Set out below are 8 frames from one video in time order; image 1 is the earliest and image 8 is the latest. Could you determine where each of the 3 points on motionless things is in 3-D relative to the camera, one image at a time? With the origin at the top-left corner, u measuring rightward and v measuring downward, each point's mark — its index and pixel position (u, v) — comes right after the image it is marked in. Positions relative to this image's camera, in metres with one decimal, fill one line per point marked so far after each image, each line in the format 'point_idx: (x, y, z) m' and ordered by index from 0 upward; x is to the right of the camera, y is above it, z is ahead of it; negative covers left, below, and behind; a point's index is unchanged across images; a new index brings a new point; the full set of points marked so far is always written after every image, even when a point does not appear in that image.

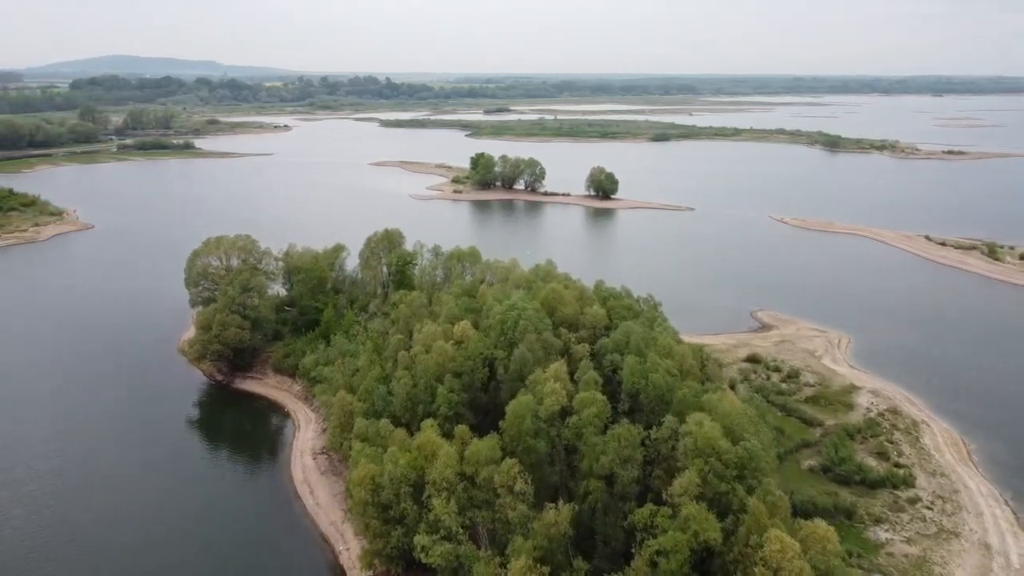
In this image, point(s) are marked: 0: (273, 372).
0: (-5.6, -2.0, +19.0) m
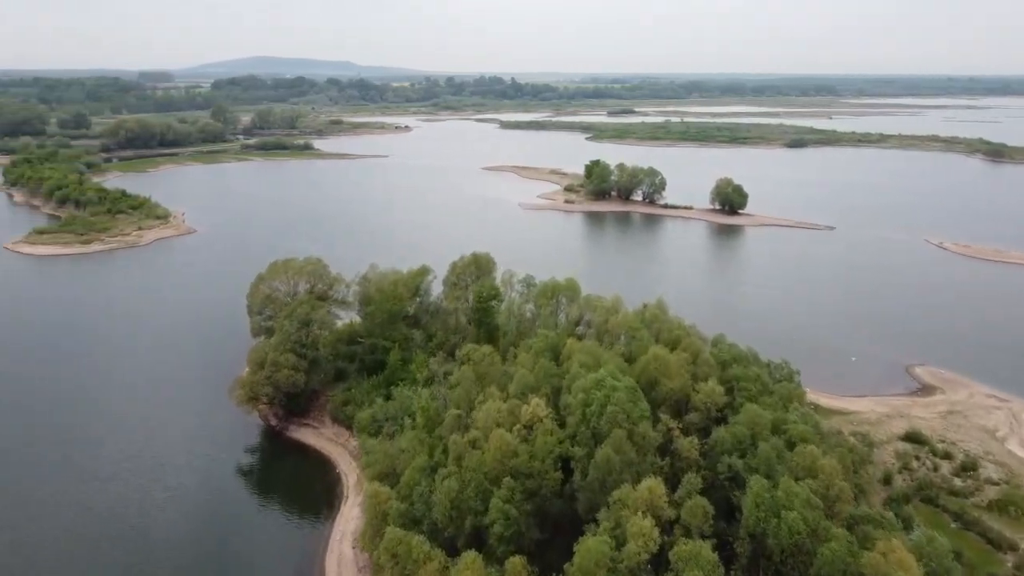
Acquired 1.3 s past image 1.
0: (-3.7, -2.8, +16.6) m
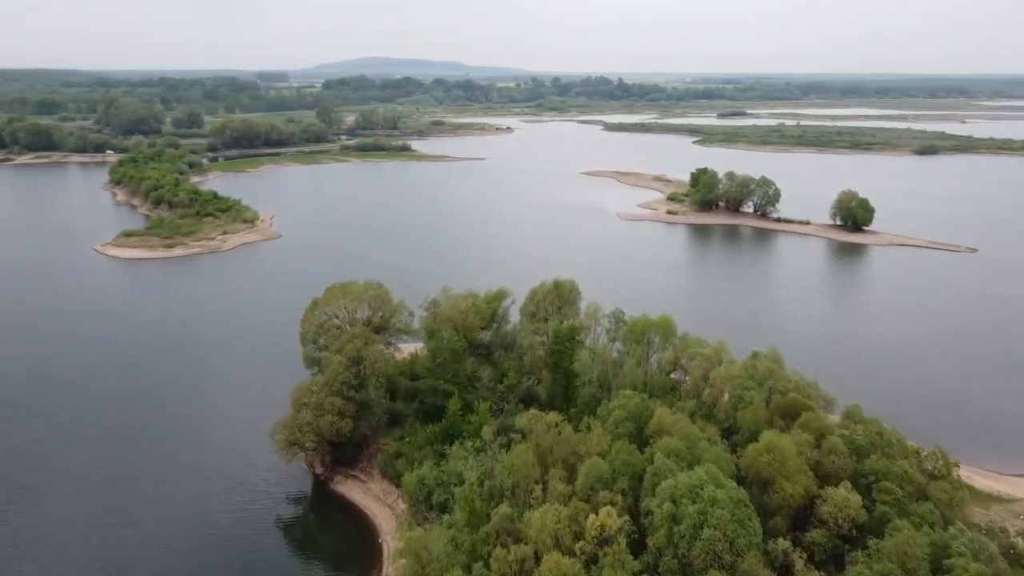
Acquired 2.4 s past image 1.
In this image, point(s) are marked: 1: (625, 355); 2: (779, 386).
0: (-2.4, -3.4, +14.5) m
1: (+2.1, -1.2, +14.9) m
2: (+4.3, -1.6, +13.2) m
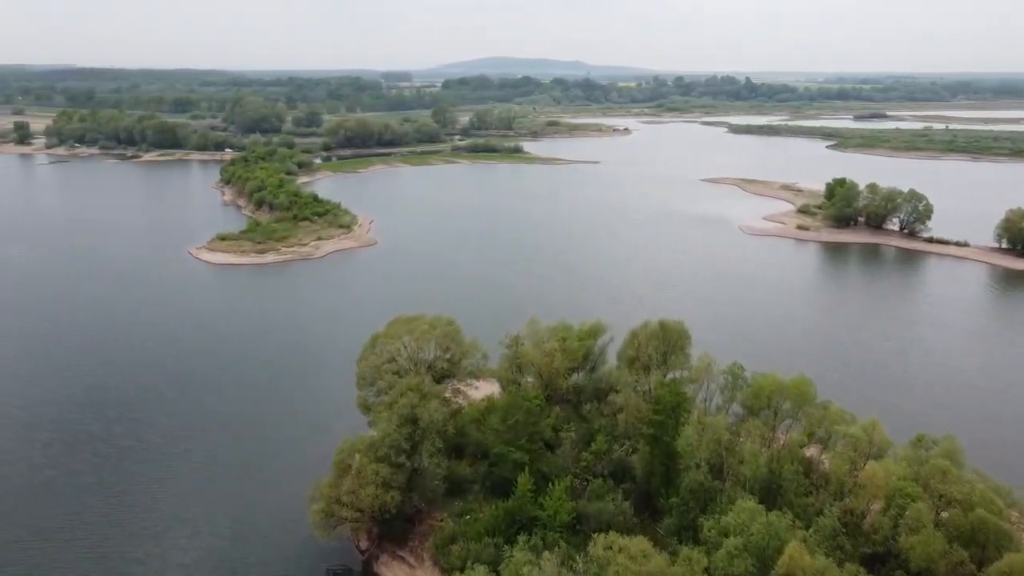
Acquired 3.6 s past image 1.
0: (-1.2, -4.0, +11.9) m
1: (+3.4, -2.1, +11.7) m
2: (+5.4, -2.5, +9.7) m
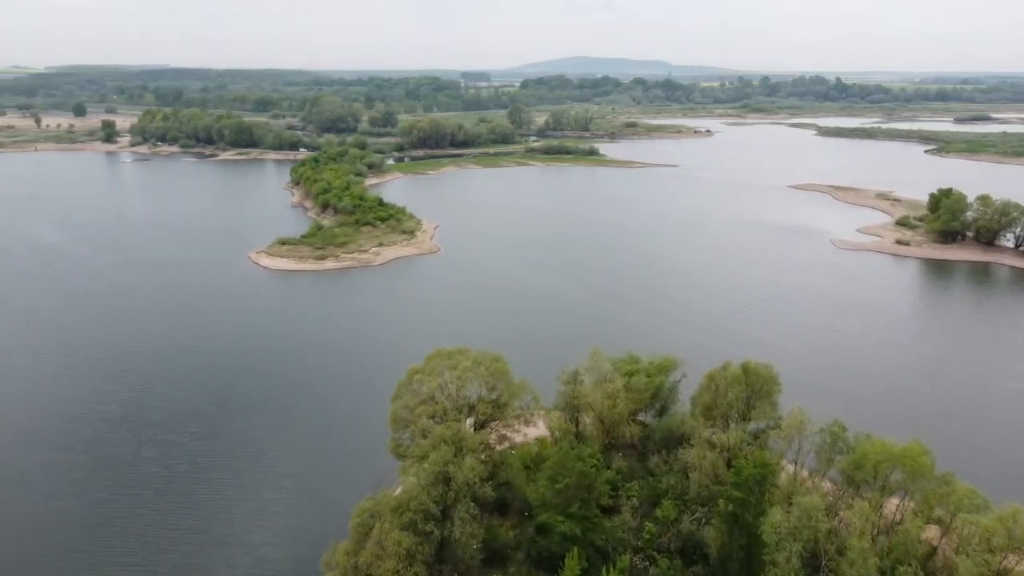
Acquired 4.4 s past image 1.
0: (-0.6, -4.5, +10.2) m
1: (+3.9, -2.6, +9.5) m
2: (+5.7, -3.1, +7.4) m
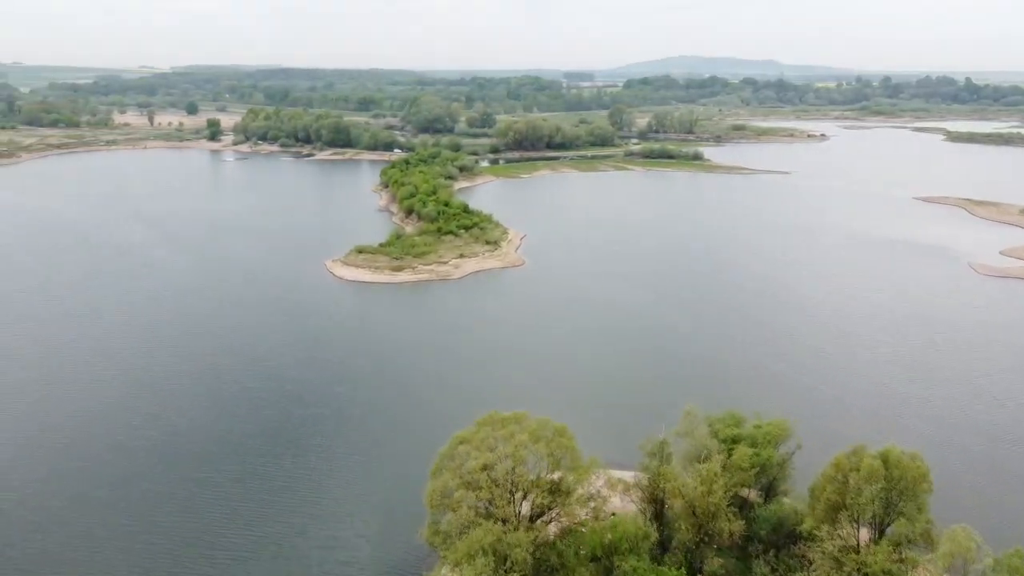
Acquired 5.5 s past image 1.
0: (-0.1, -5.2, +7.8) m
1: (+4.3, -3.4, +6.5) m
2: (+5.9, -4.0, +4.2) m
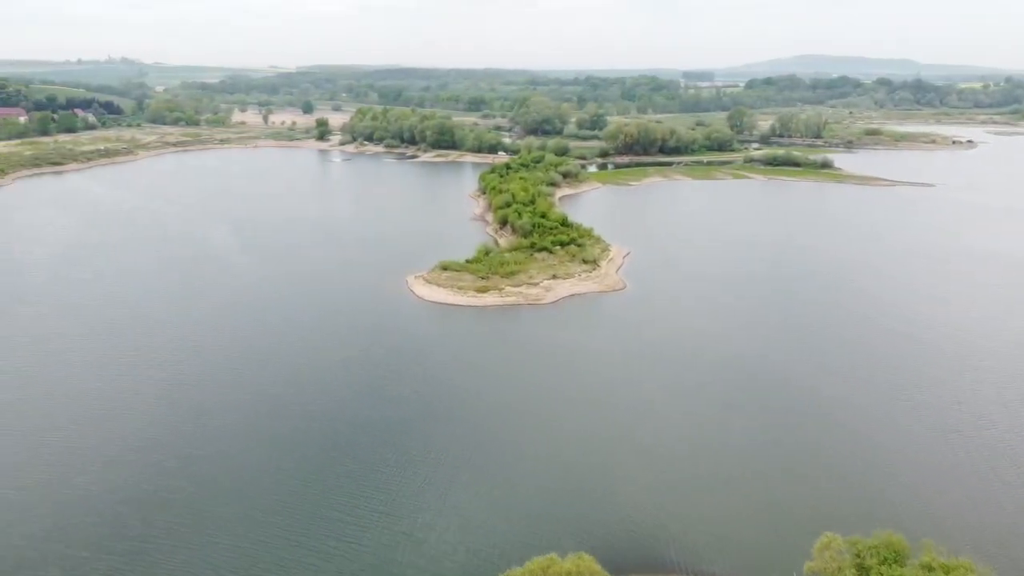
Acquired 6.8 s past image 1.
0: (0.0, -6.0, +4.7) m
1: (+4.3, -4.4, +2.9) m
2: (+5.5, -5.0, +0.4) m
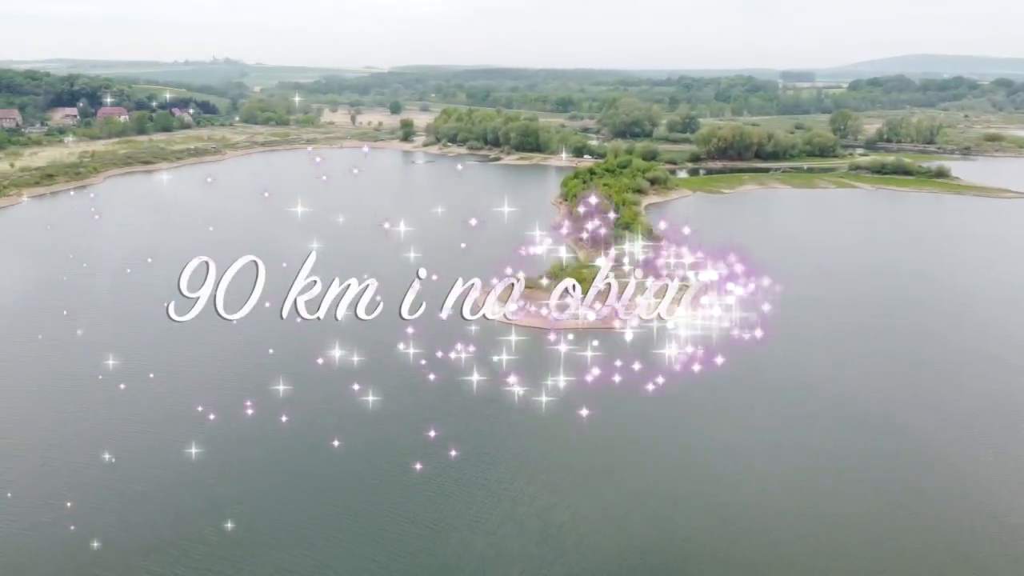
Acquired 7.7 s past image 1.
0: (-0.2, -6.6, +2.6) m
1: (+4.0, -5.1, +0.3) m
2: (+4.8, -5.7, -2.3) m
